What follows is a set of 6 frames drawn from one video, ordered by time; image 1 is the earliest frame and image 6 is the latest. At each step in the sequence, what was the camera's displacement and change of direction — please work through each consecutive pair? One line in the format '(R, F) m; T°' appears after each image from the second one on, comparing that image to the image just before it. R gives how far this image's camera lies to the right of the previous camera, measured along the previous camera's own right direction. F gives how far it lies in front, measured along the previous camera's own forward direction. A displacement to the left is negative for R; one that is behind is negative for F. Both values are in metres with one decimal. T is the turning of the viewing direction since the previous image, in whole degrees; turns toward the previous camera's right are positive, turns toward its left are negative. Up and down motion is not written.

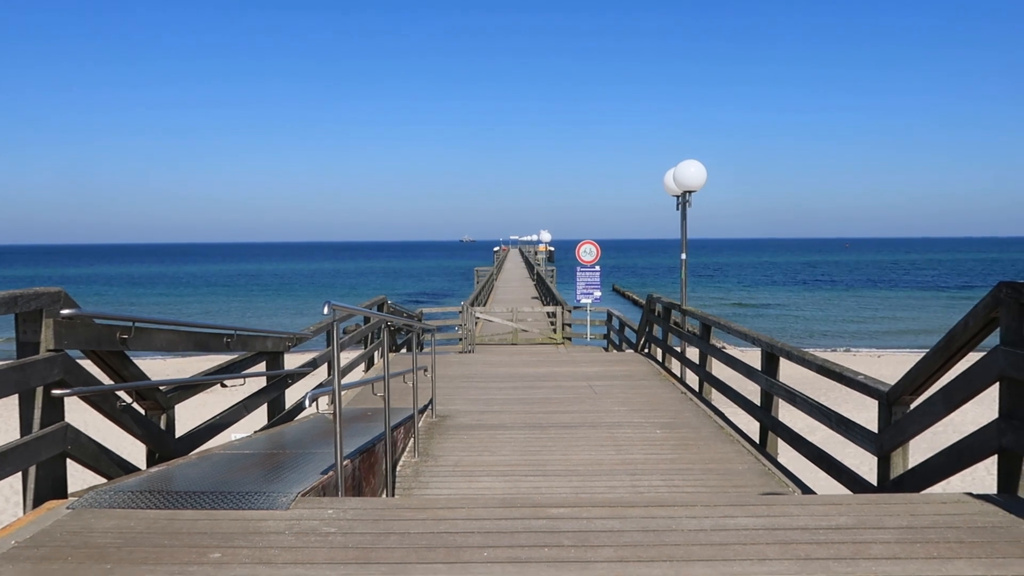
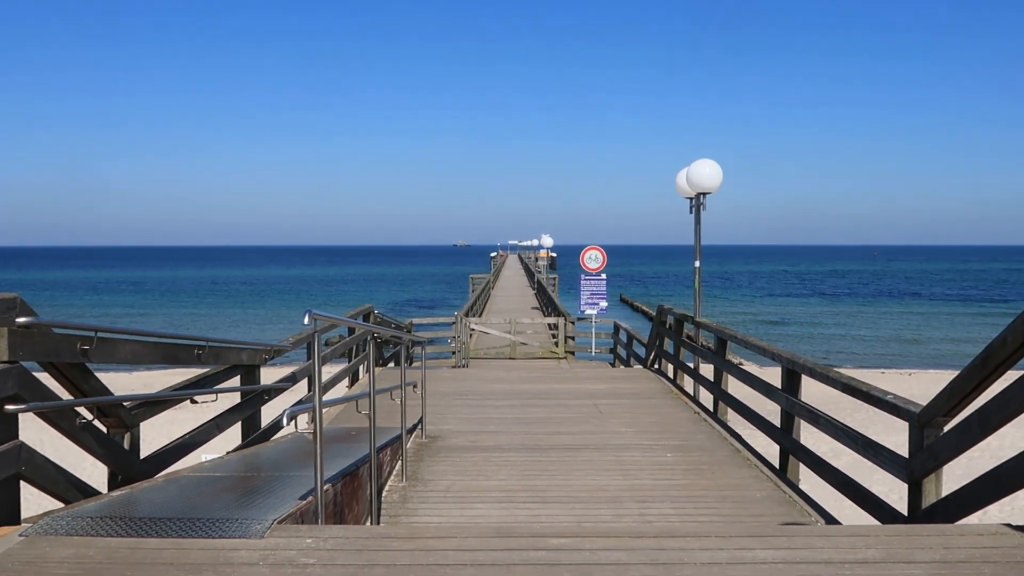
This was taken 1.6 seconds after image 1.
(0.0, +0.8) m; 0°
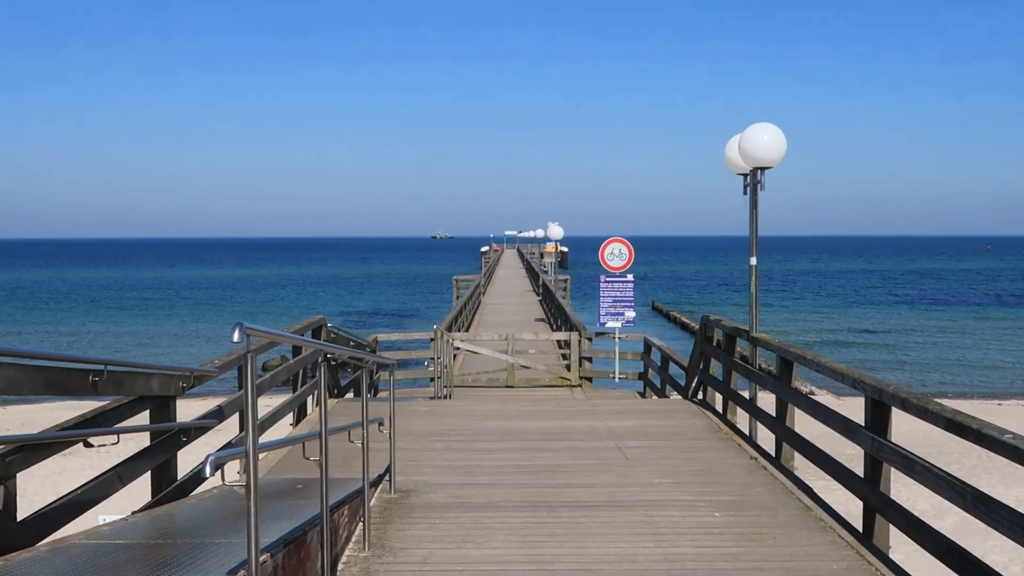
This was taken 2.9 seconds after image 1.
(0.0, +2.1) m; 0°
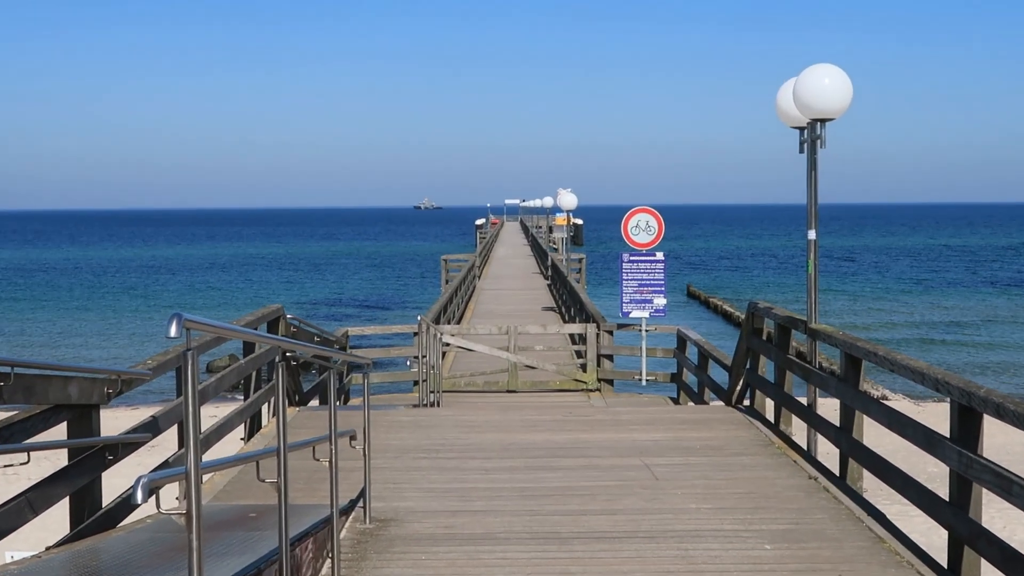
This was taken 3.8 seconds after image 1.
(0.0, +1.2) m; 0°
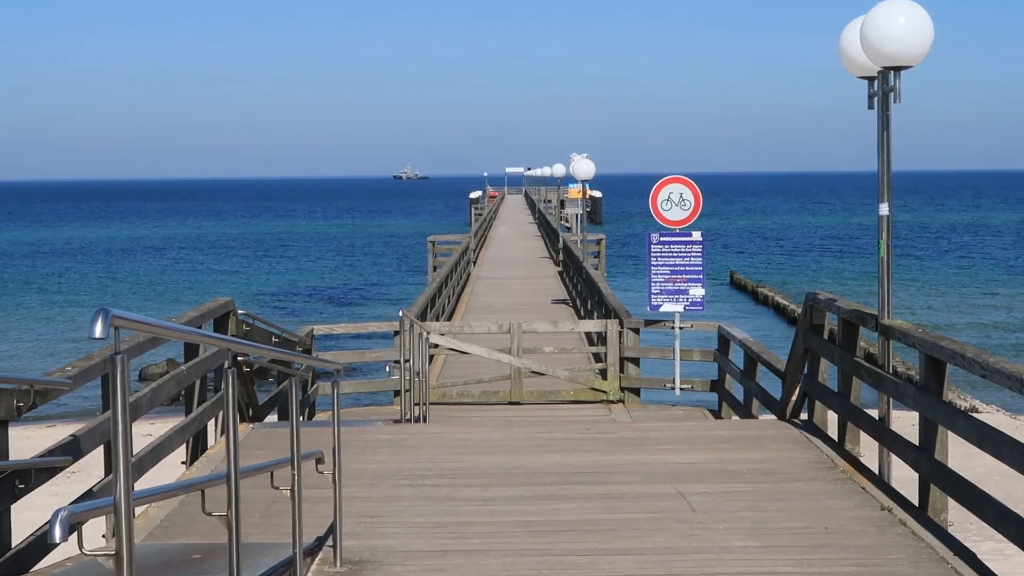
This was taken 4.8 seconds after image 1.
(0.0, +1.0) m; 0°
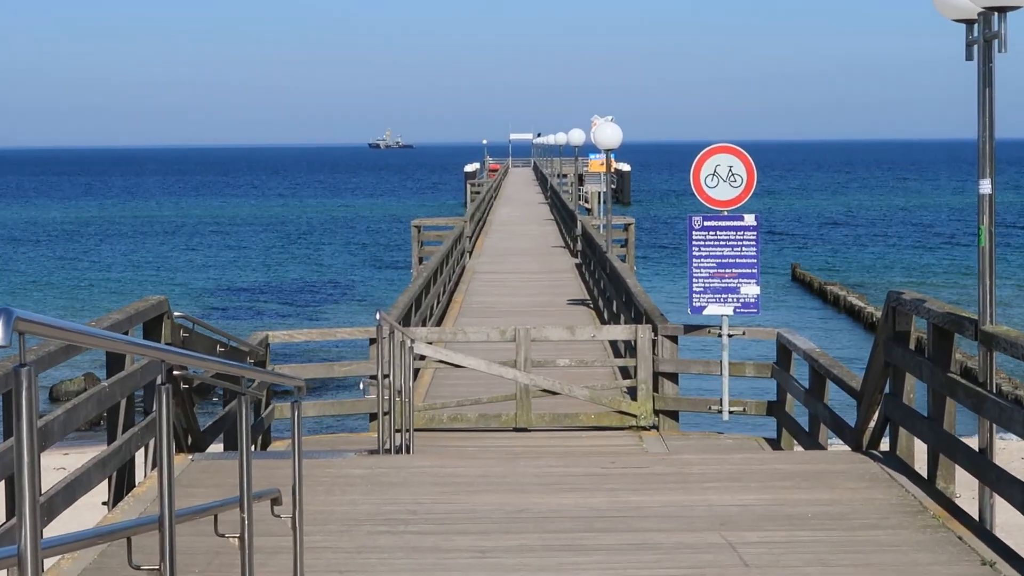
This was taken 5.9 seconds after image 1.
(0.0, +0.9) m; 0°
